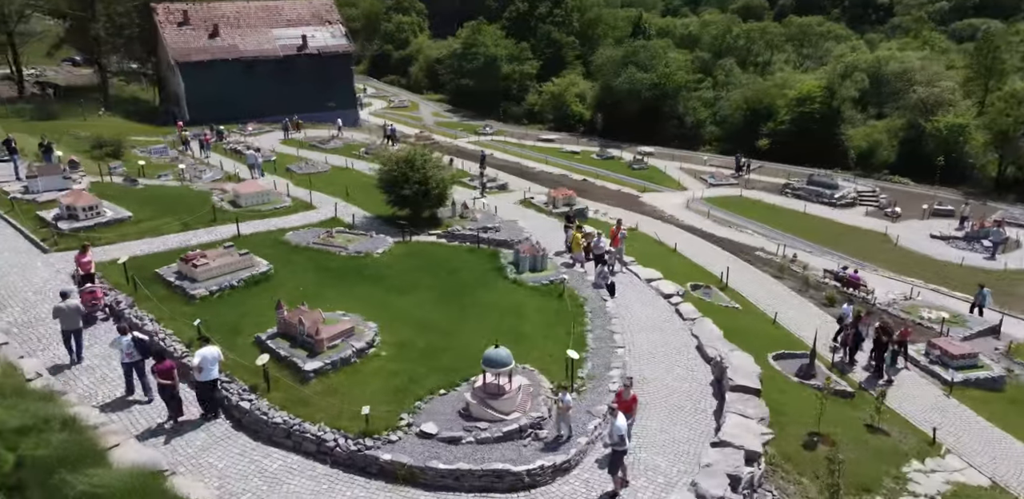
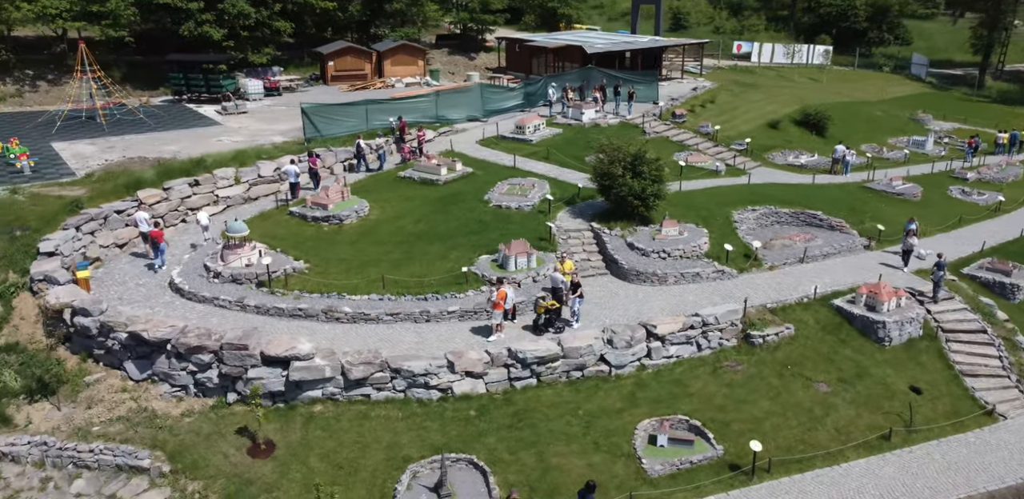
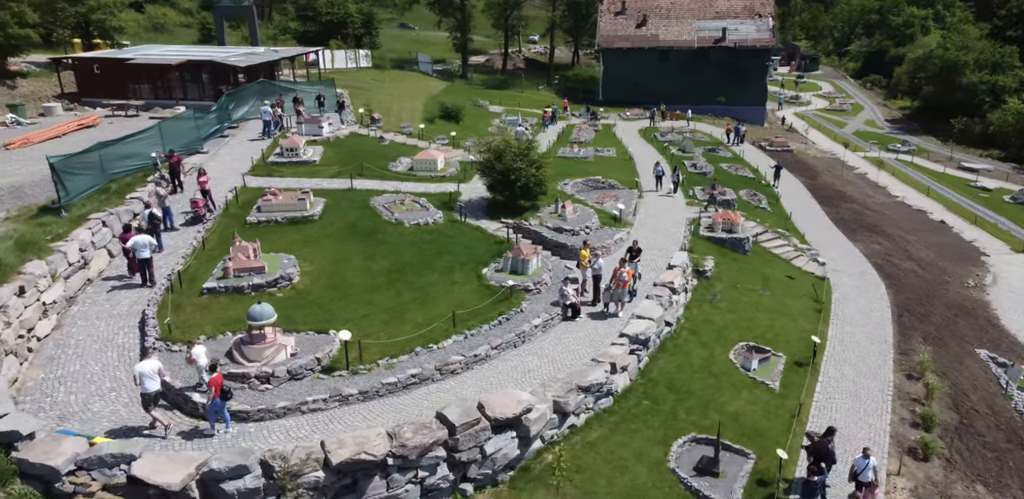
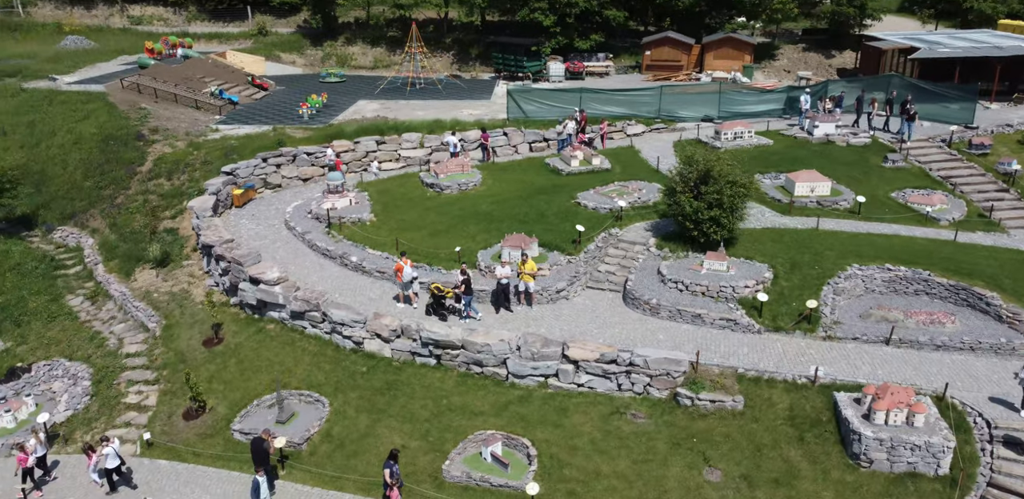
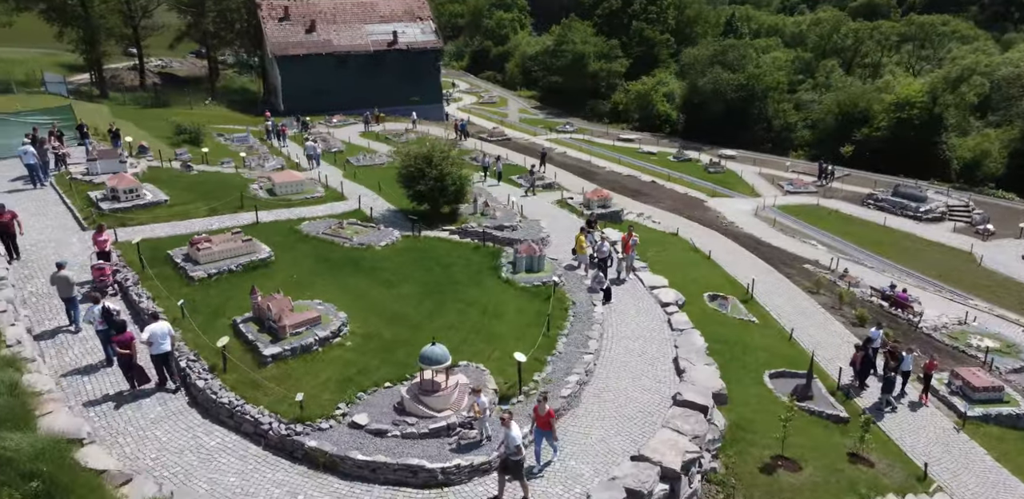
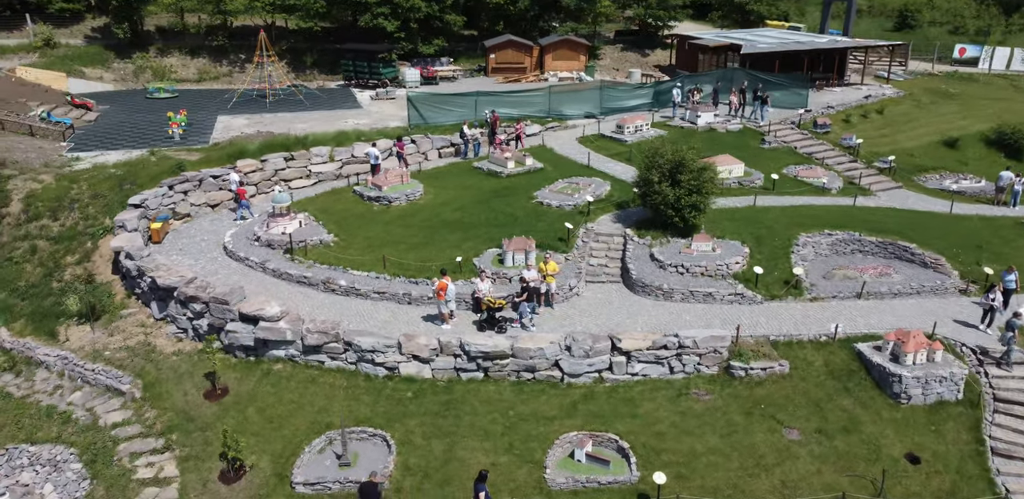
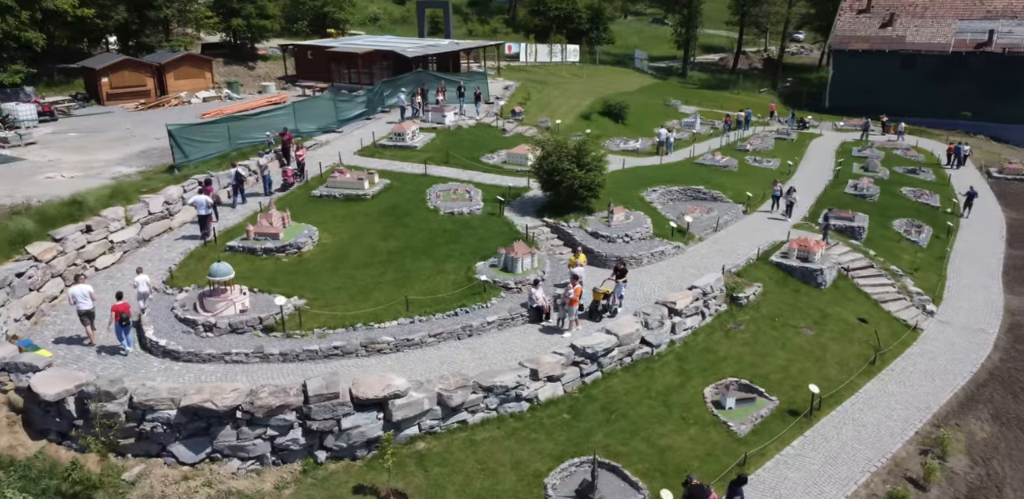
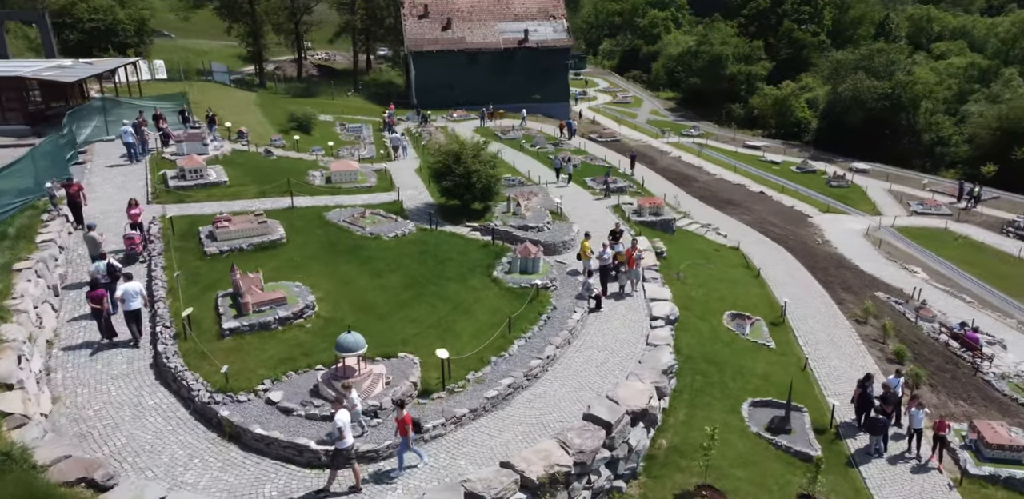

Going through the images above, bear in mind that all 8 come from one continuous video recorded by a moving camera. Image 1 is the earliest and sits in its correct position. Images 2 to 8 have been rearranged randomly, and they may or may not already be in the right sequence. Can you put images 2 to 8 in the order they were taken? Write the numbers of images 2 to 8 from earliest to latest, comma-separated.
5, 8, 3, 7, 2, 6, 4
